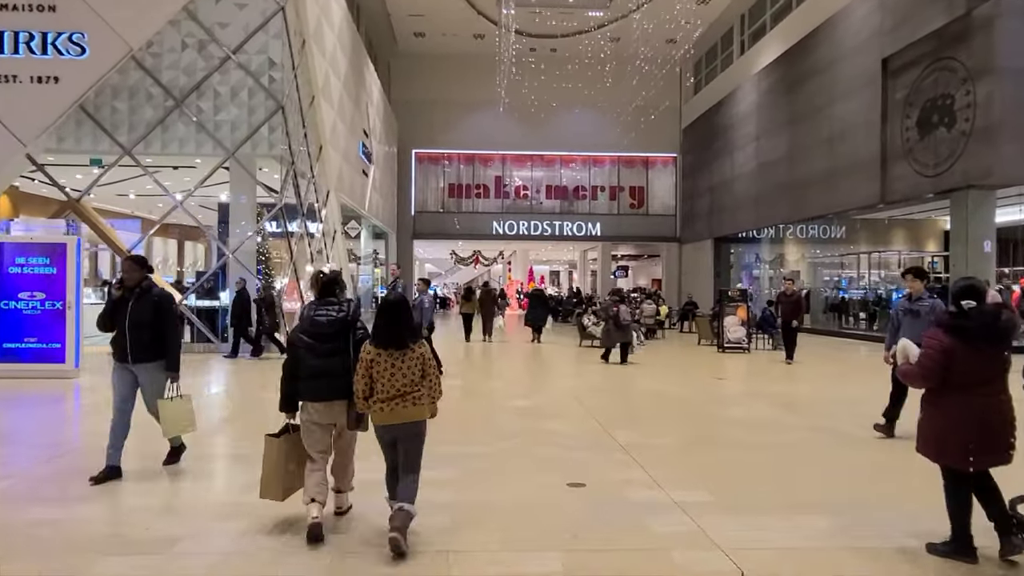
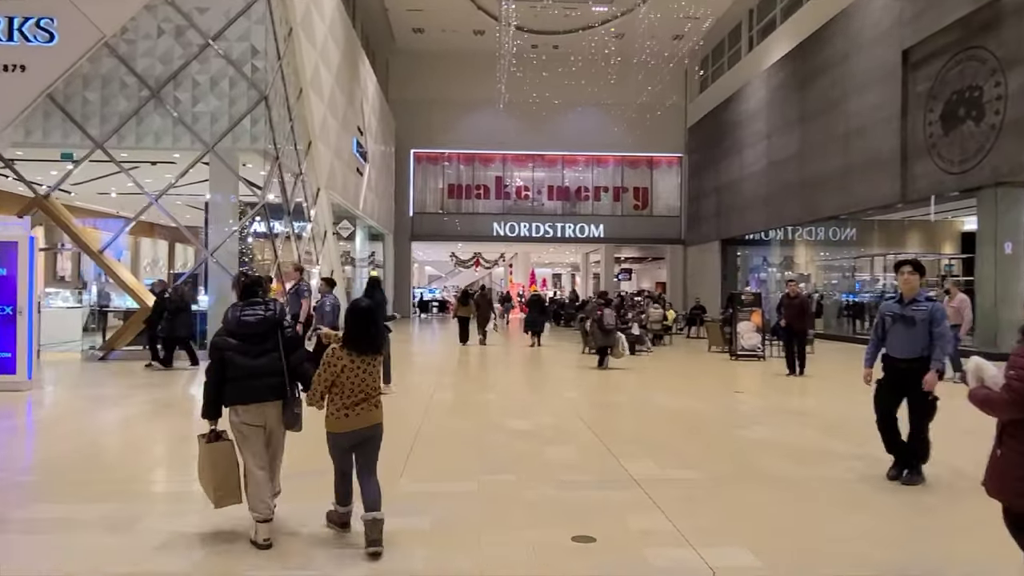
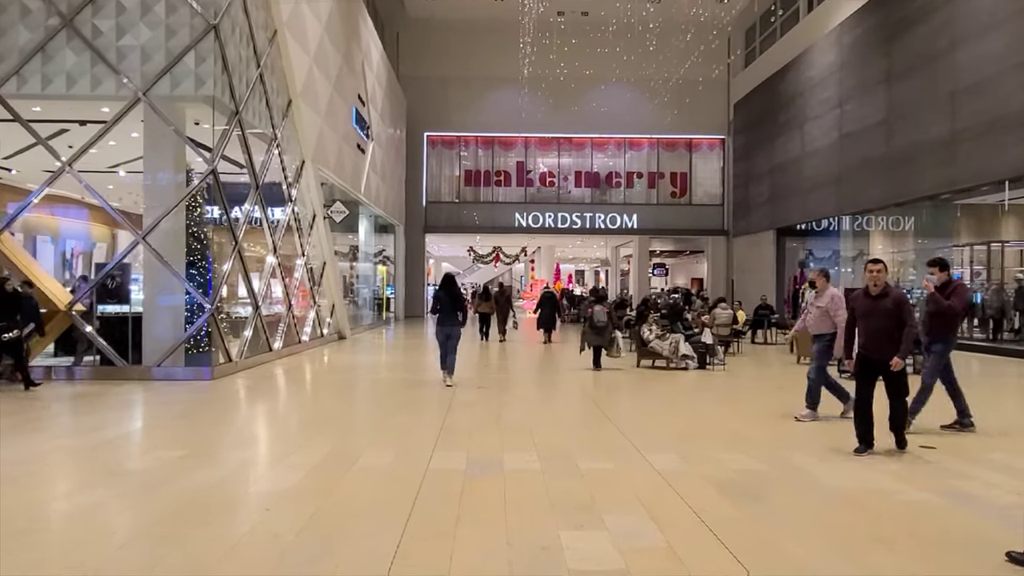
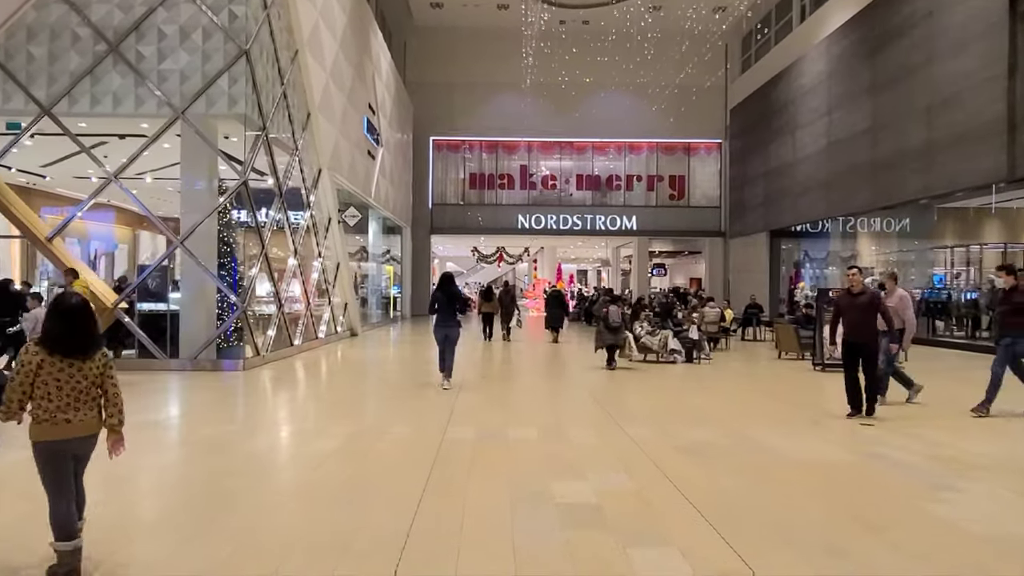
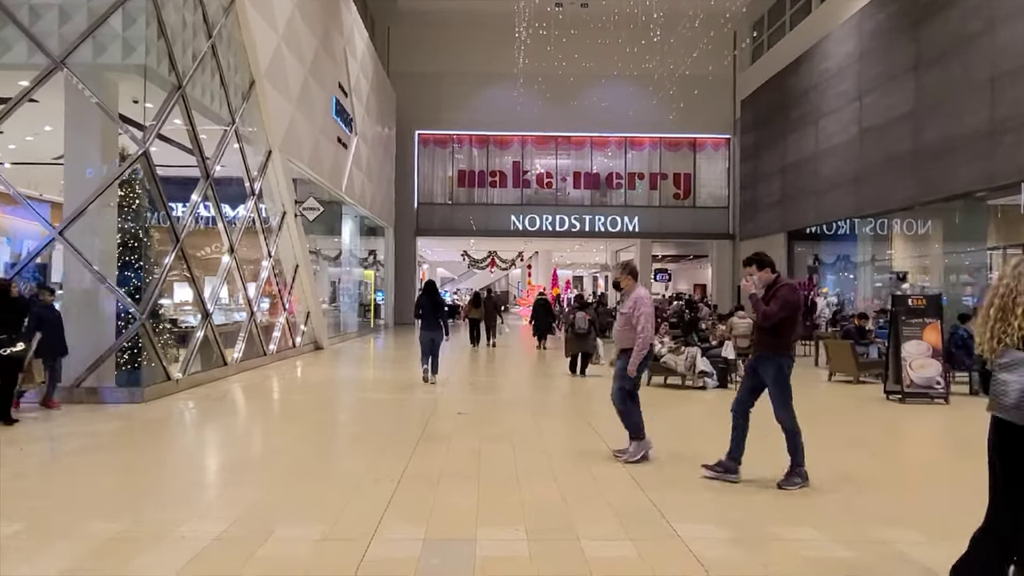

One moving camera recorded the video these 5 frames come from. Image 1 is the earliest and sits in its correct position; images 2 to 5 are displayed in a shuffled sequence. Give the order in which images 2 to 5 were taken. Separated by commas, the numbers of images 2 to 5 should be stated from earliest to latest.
2, 4, 3, 5
